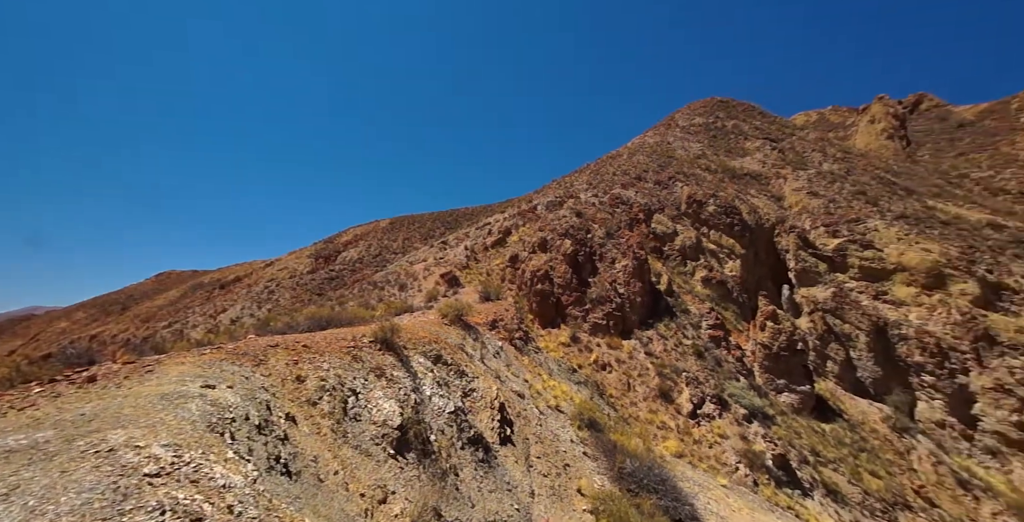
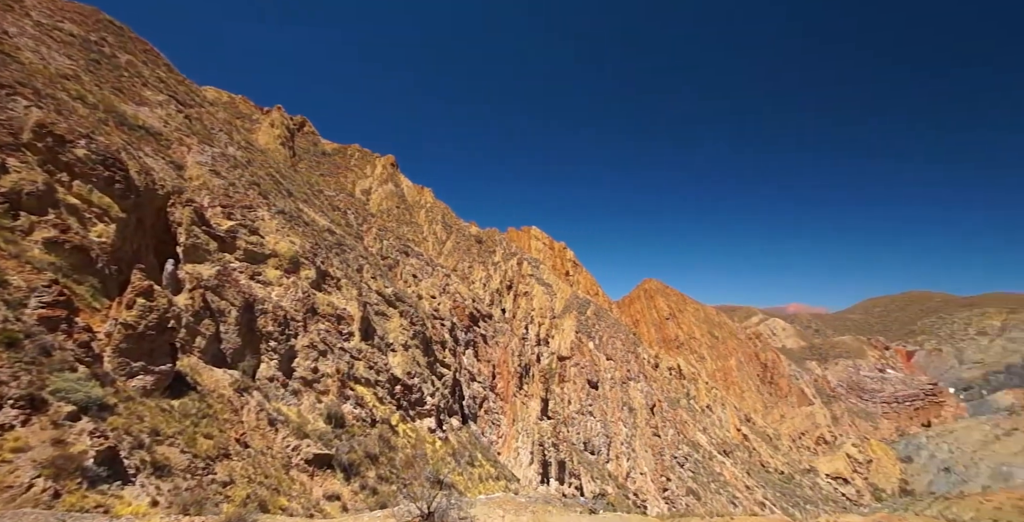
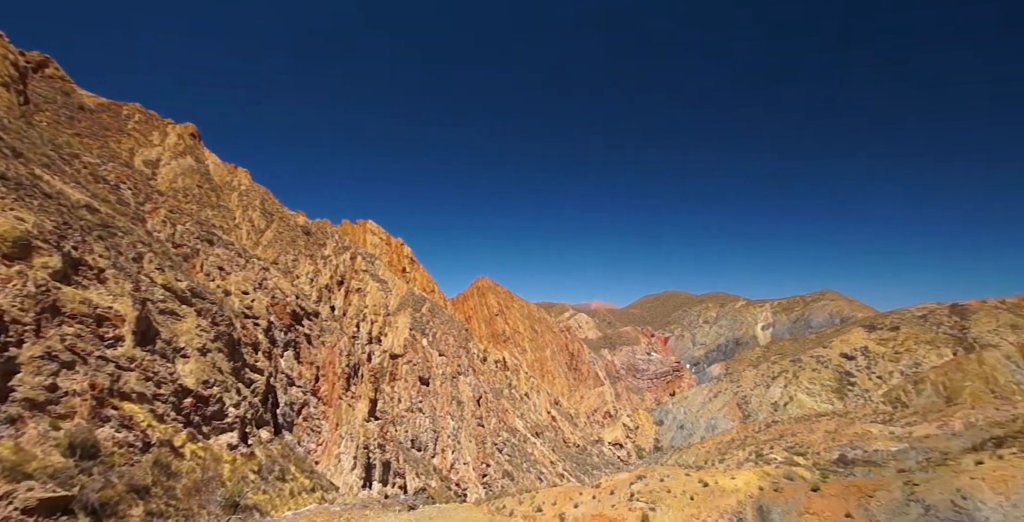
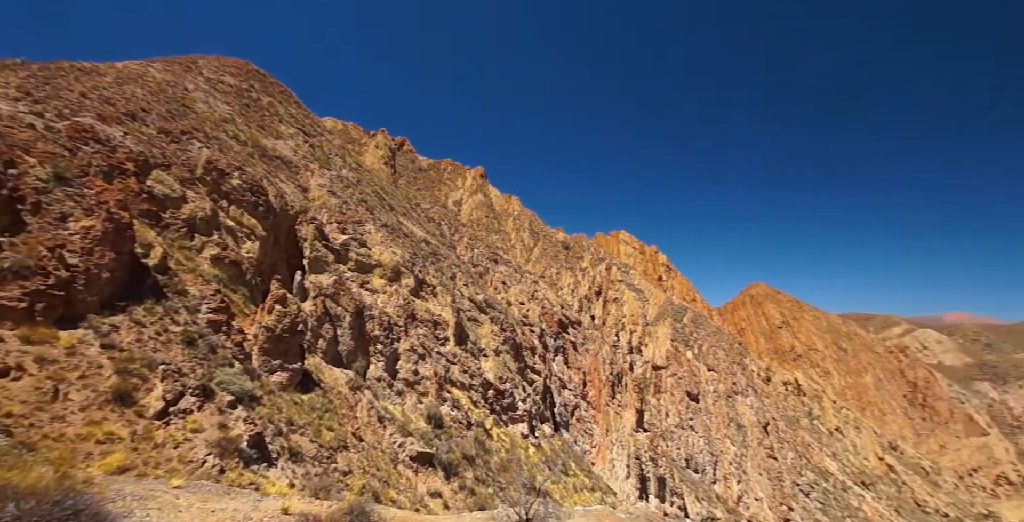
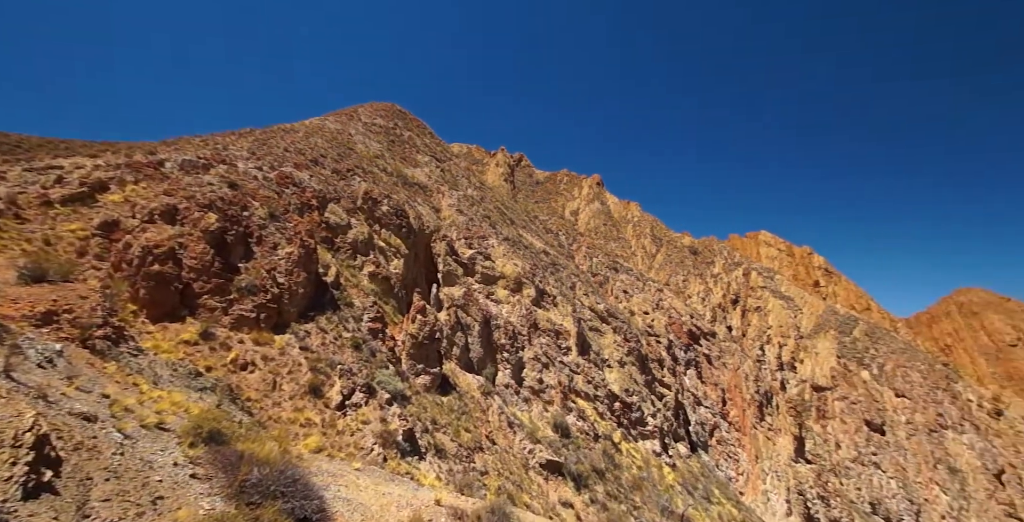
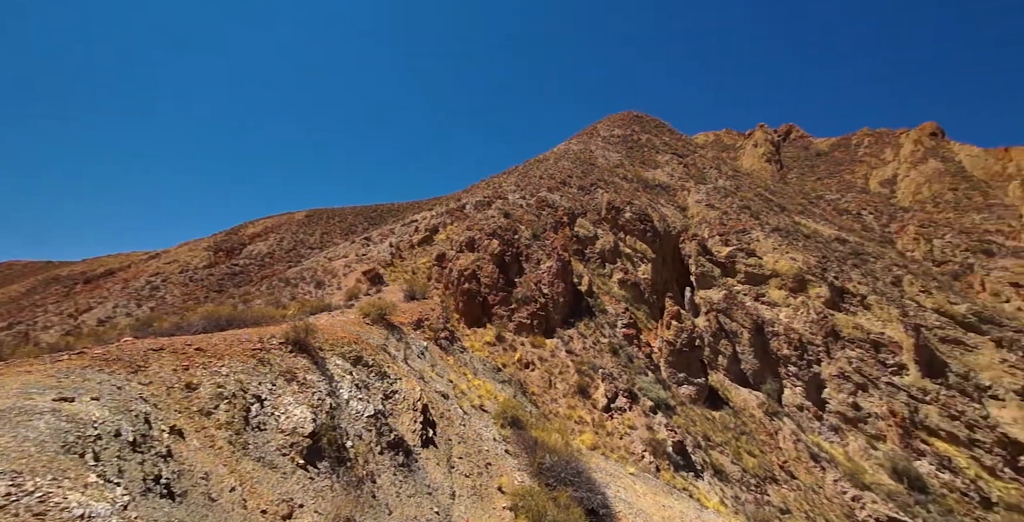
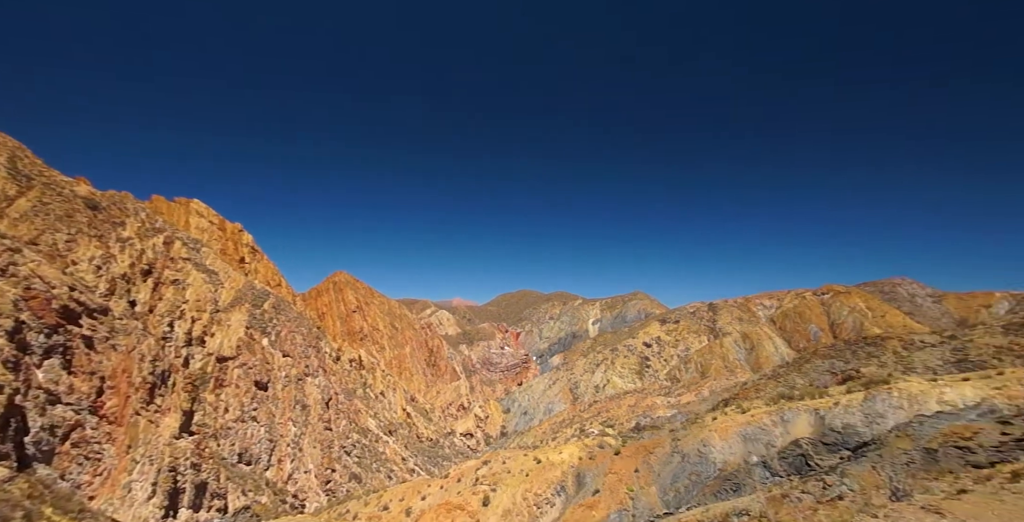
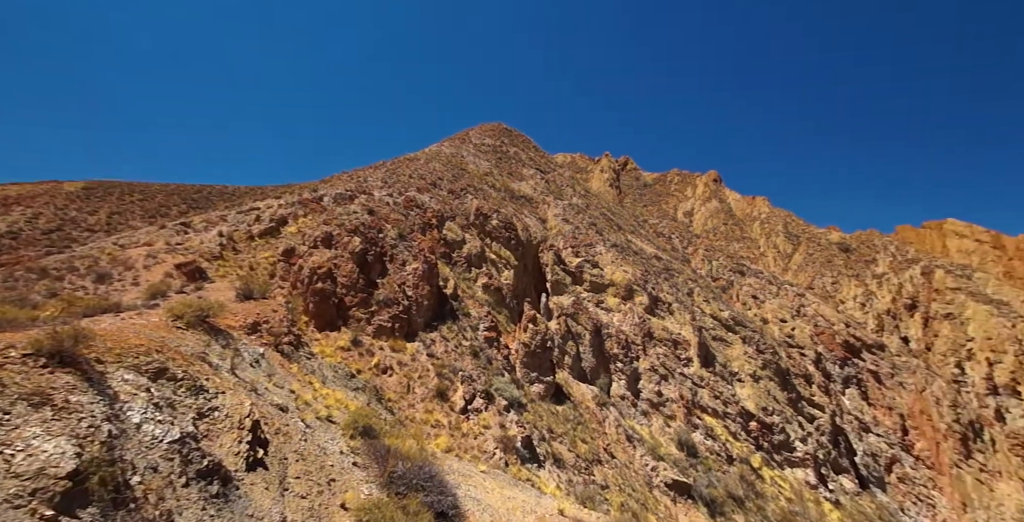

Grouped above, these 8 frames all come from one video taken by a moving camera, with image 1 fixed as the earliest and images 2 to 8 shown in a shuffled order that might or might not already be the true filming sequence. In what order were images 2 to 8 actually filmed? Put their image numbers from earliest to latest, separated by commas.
6, 8, 5, 4, 2, 3, 7
